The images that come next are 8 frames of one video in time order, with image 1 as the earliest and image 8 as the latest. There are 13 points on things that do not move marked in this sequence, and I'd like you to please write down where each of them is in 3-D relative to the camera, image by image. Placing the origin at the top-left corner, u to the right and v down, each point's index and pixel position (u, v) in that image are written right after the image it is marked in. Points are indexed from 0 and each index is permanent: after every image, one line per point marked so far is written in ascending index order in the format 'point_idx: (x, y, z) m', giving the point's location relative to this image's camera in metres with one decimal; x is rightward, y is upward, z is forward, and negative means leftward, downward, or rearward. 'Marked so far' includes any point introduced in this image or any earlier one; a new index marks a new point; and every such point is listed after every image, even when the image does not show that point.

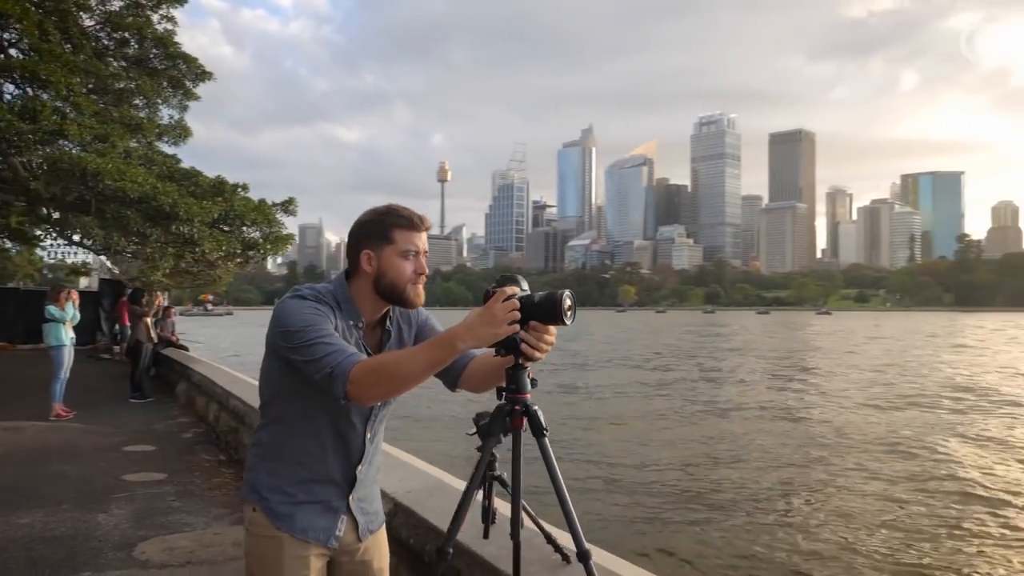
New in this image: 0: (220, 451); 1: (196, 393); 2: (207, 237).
0: (-2.8, -1.5, +7.2) m
1: (-3.8, -1.3, +9.4) m
2: (-4.1, +0.7, +10.4) m
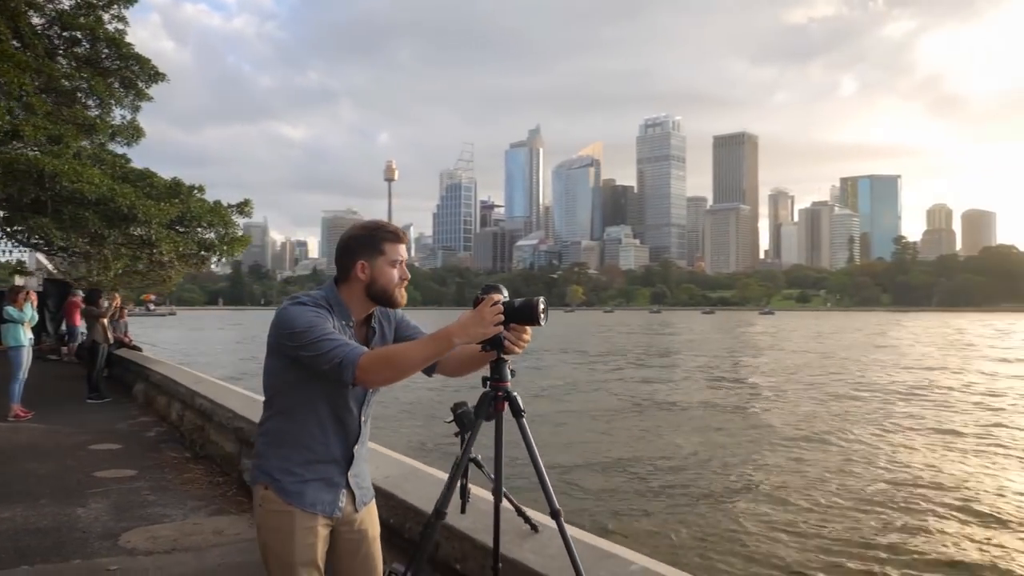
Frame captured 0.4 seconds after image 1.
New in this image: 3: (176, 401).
0: (-3.2, -1.5, +7.4) m
1: (-4.4, -1.3, +9.5) m
2: (-4.7, +0.7, +10.5) m
3: (-3.7, -1.2, +8.5) m
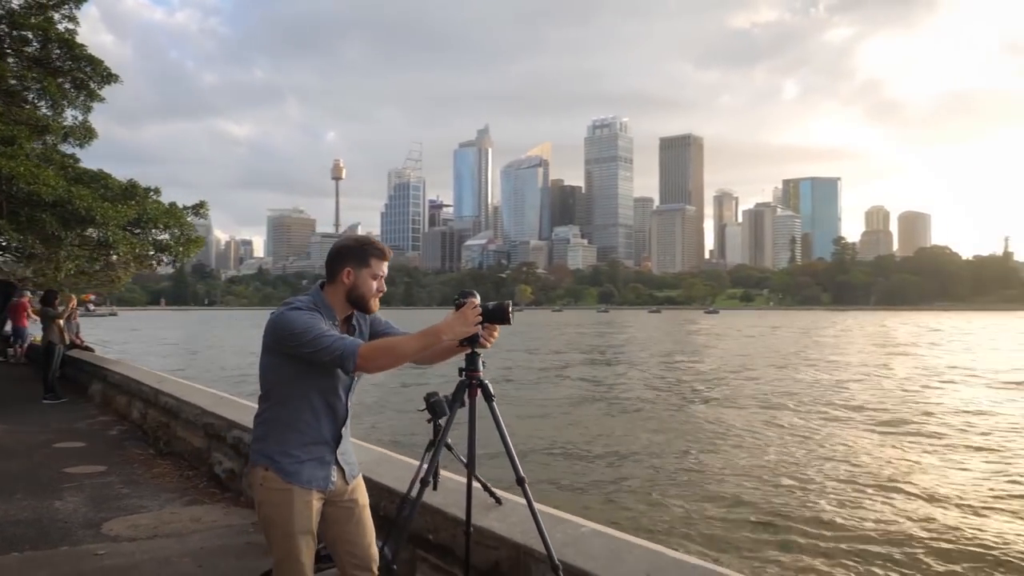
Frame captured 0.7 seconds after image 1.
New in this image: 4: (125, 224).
0: (-3.6, -1.5, +7.6) m
1: (-4.9, -1.3, +9.6) m
2: (-5.4, +0.7, +10.6) m
3: (-4.2, -1.2, +8.6) m
4: (-5.4, +0.9, +10.9) m
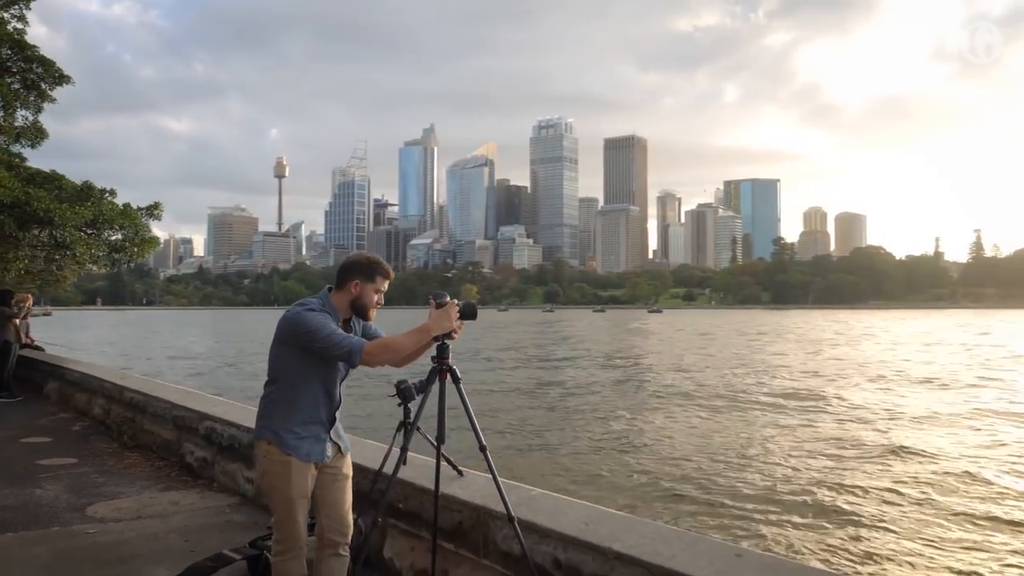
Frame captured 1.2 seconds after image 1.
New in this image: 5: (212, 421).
0: (-4.1, -1.5, +7.9) m
1: (-5.6, -1.3, +9.8) m
2: (-6.1, +0.7, +10.8) m
3: (-4.7, -1.2, +8.9) m
4: (-6.2, +0.9, +11.1) m
5: (-2.3, -1.0, +6.0) m
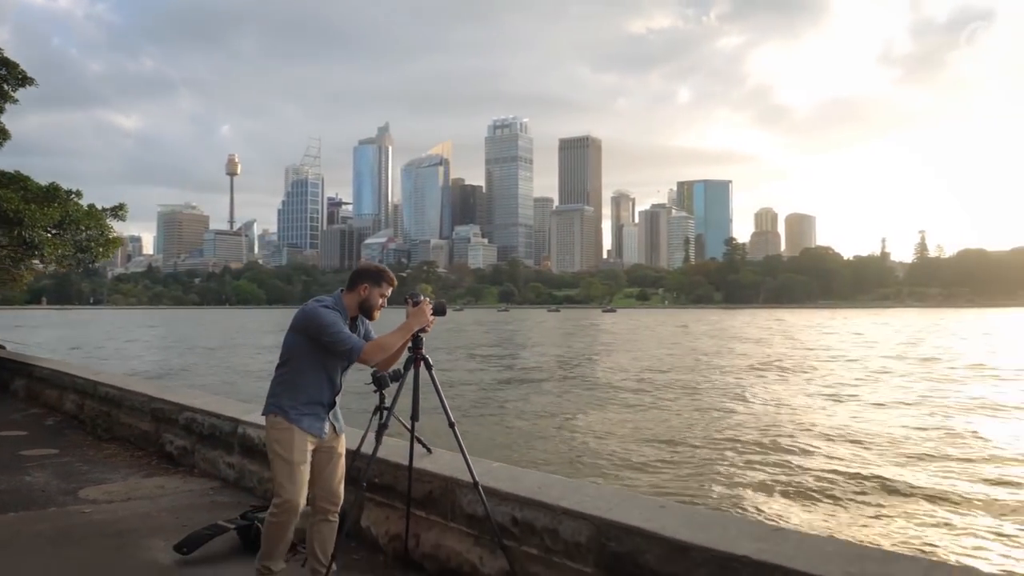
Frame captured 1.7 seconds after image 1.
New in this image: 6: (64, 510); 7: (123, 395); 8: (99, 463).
0: (-4.5, -1.5, +8.2) m
1: (-6.1, -1.3, +10.0) m
2: (-6.7, +0.7, +11.0) m
3: (-5.2, -1.2, +9.2) m
4: (-6.8, +0.9, +11.3) m
5: (-2.7, -1.0, +6.4) m
6: (-3.0, -1.5, +5.2) m
7: (-4.0, -1.1, +7.9) m
8: (-3.6, -1.5, +6.7) m
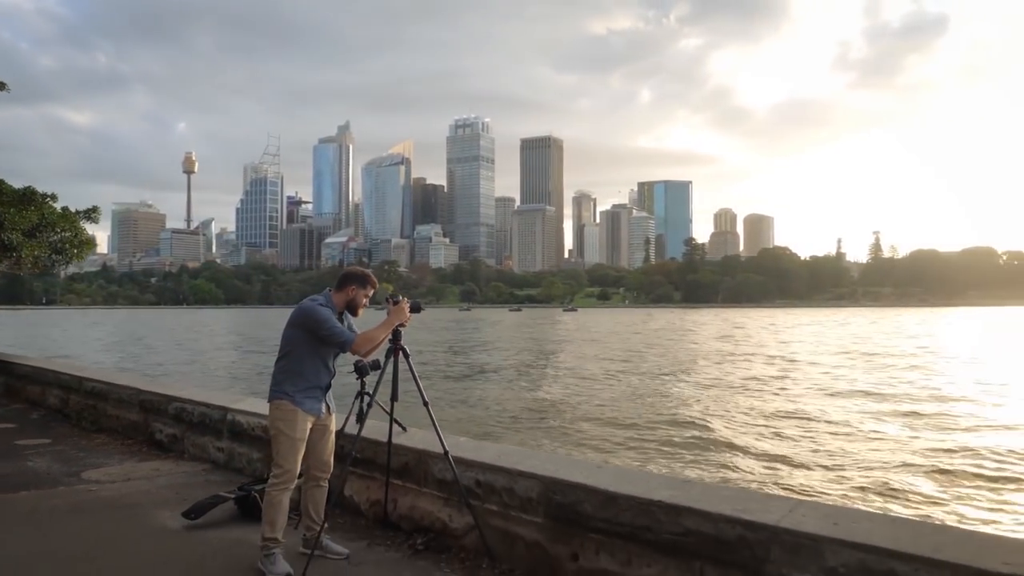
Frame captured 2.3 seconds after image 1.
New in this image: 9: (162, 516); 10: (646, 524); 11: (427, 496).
0: (-5.0, -1.5, +8.7) m
1: (-6.6, -1.3, +10.4) m
2: (-7.2, +0.7, +11.4) m
3: (-5.7, -1.2, +9.6) m
4: (-7.4, +0.9, +11.7) m
5: (-3.0, -1.0, +7.0) m
6: (-3.3, -1.5, +5.8) m
7: (-4.4, -1.1, +8.4) m
8: (-3.9, -1.5, +7.2) m
9: (-2.3, -1.5, +5.0) m
10: (+0.6, -1.0, +3.3) m
11: (-0.5, -1.2, +4.4) m
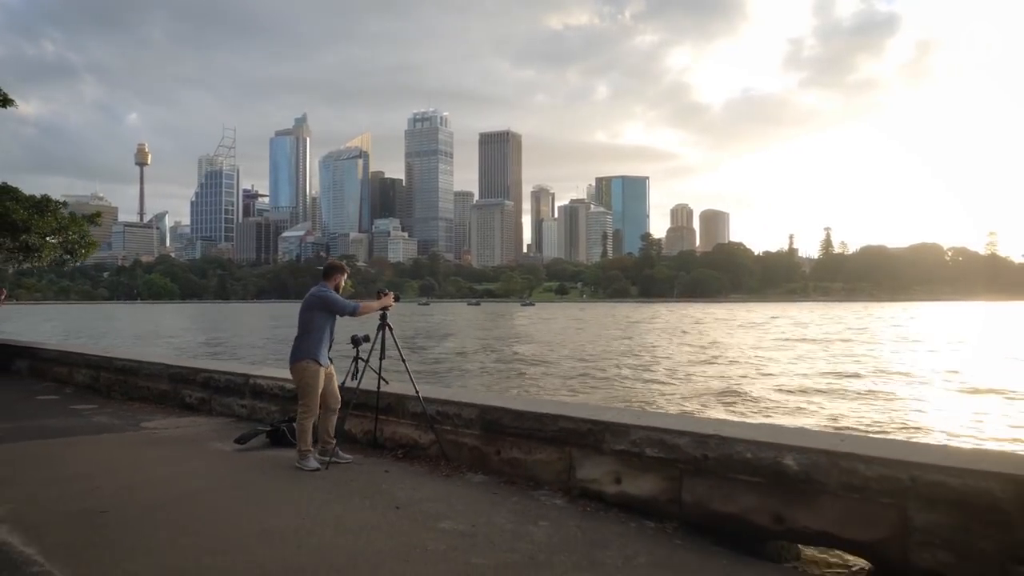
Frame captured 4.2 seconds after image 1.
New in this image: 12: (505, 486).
0: (-5.6, -1.5, +10.7) m
1: (-7.4, -1.2, +12.3) m
2: (-8.0, +0.7, +13.2) m
3: (-6.4, -1.2, +11.5) m
4: (-8.2, +1.0, +13.5) m
5: (-3.6, -1.0, +9.1) m
6: (-3.8, -1.5, +7.8) m
7: (-5.1, -1.0, +10.4) m
8: (-4.5, -1.5, +9.2) m
9: (-2.8, -1.4, +7.2) m
10: (+0.2, -1.0, +5.6) m
11: (-0.9, -1.2, +6.6) m
12: (-0.1, -1.5, +5.7) m
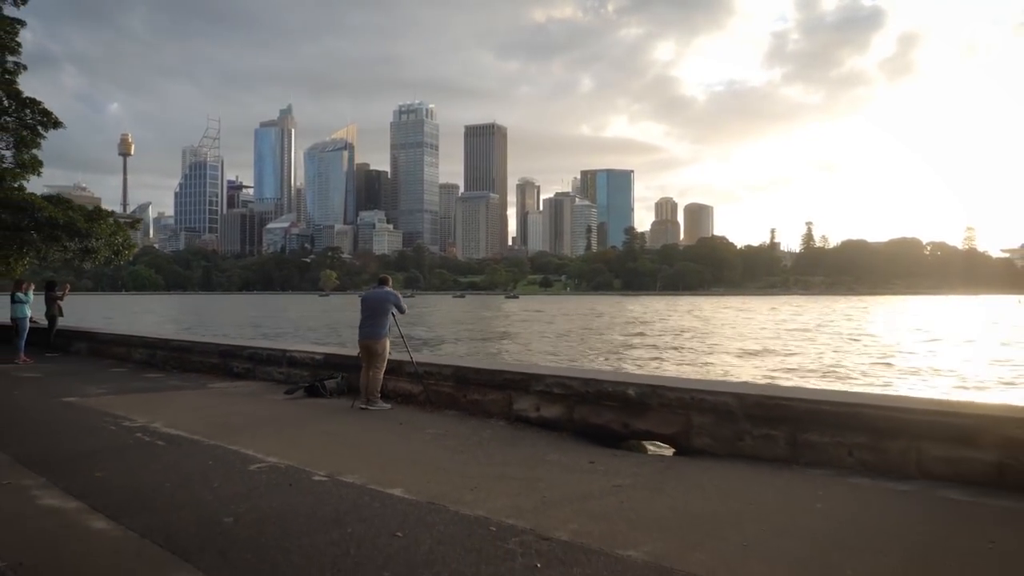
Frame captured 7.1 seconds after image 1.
0: (-6.2, -1.4, +13.6) m
1: (-7.9, -1.1, +15.2) m
2: (-8.6, +0.8, +16.1) m
3: (-7.0, -1.1, +14.5) m
4: (-8.8, +1.1, +16.4) m
5: (-4.1, -1.0, +12.1) m
6: (-4.3, -1.4, +10.8) m
7: (-5.6, -1.0, +13.4) m
8: (-5.0, -1.4, +12.2) m
9: (-3.2, -1.4, +10.2) m
10: (-0.2, -1.0, +8.7) m
11: (-1.4, -1.2, +9.7) m
12: (-0.5, -1.5, +8.7) m
